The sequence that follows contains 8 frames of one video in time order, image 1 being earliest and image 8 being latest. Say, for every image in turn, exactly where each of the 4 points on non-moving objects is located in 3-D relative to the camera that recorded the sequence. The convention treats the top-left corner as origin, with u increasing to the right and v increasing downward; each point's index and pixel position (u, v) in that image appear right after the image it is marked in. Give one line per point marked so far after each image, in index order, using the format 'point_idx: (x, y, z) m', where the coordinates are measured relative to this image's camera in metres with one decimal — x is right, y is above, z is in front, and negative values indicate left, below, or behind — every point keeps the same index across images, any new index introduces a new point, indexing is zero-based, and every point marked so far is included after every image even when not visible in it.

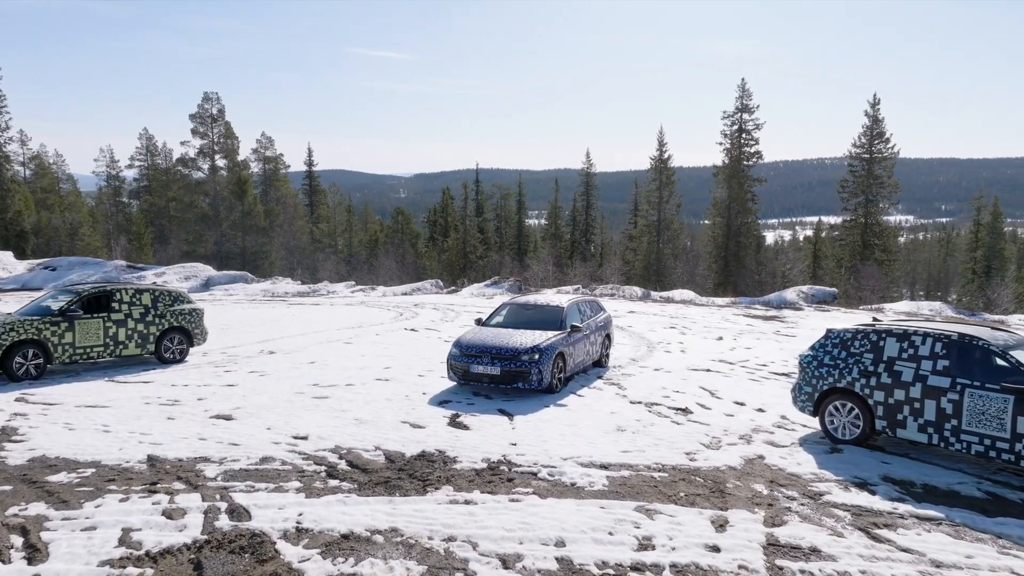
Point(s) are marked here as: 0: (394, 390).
0: (-1.7, -1.5, +10.7) m
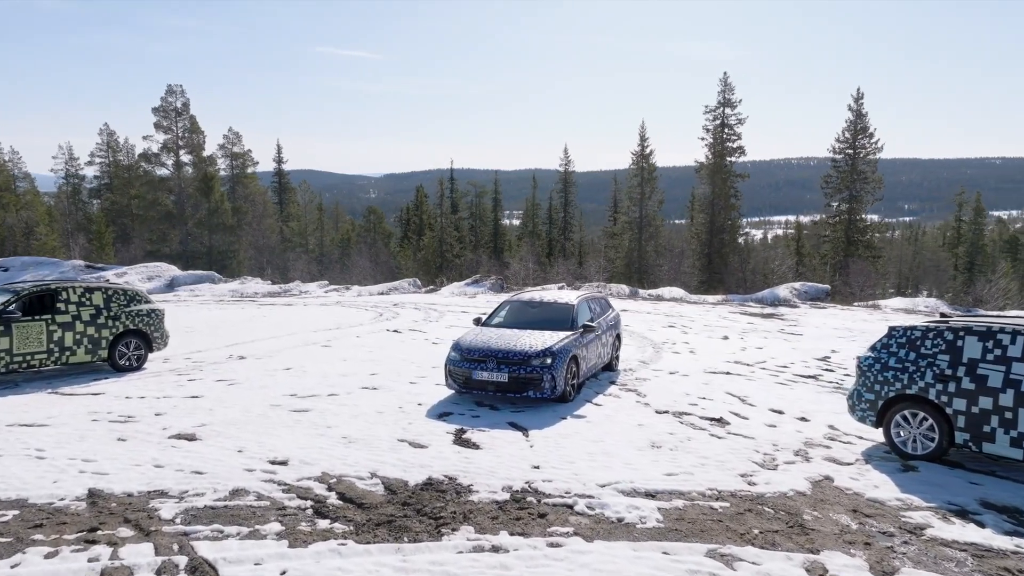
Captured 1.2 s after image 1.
0: (-1.6, -1.4, +9.3) m
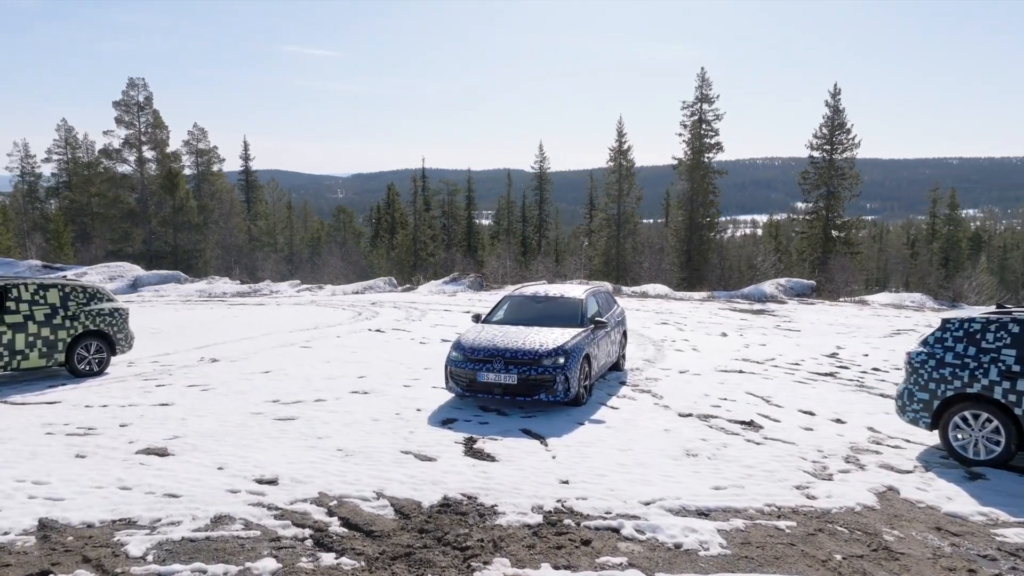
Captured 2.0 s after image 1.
0: (-1.5, -1.3, +8.4) m
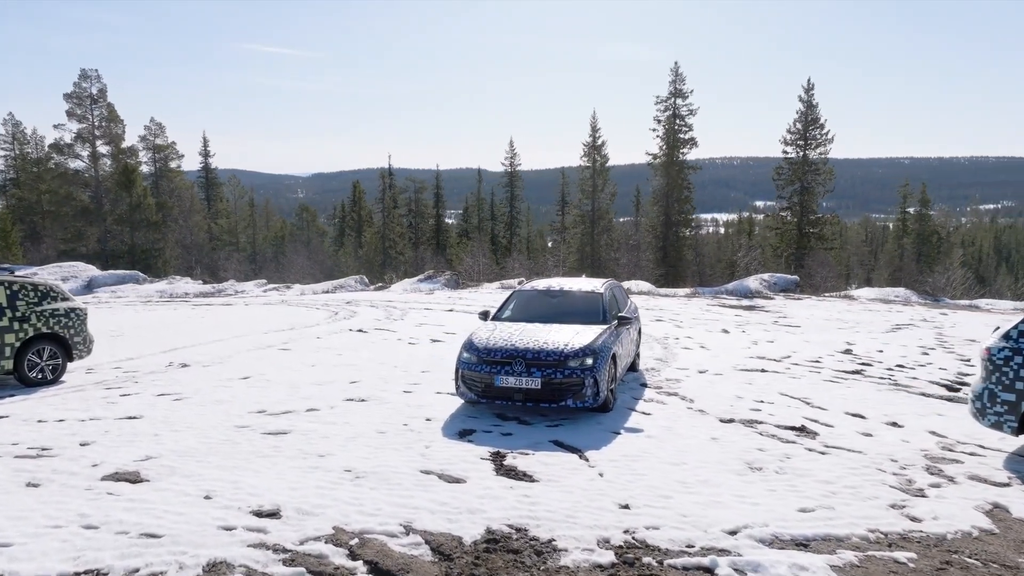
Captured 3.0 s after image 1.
0: (-1.3, -1.3, +7.4) m
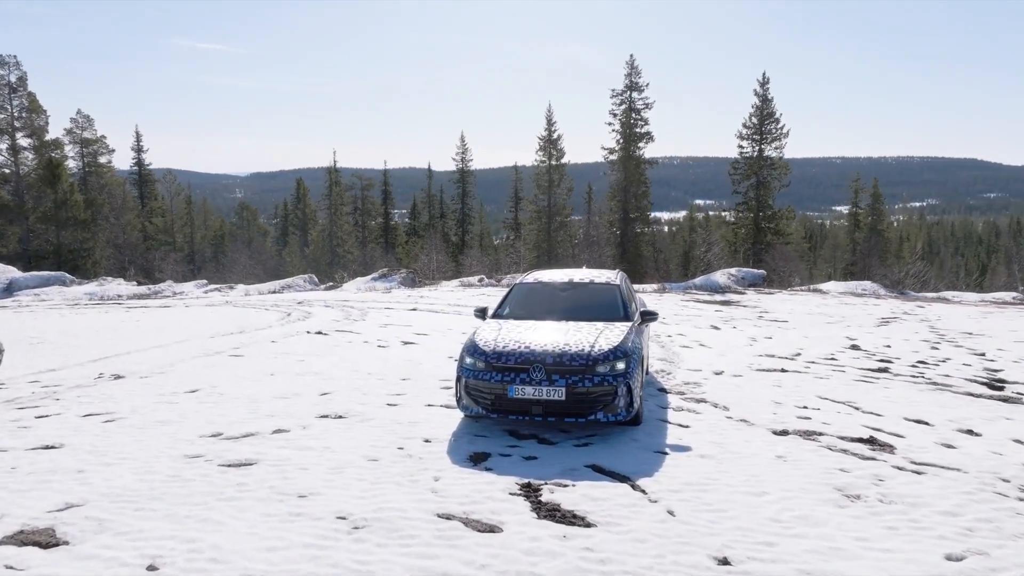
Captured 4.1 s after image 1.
0: (-1.1, -1.2, +6.0) m
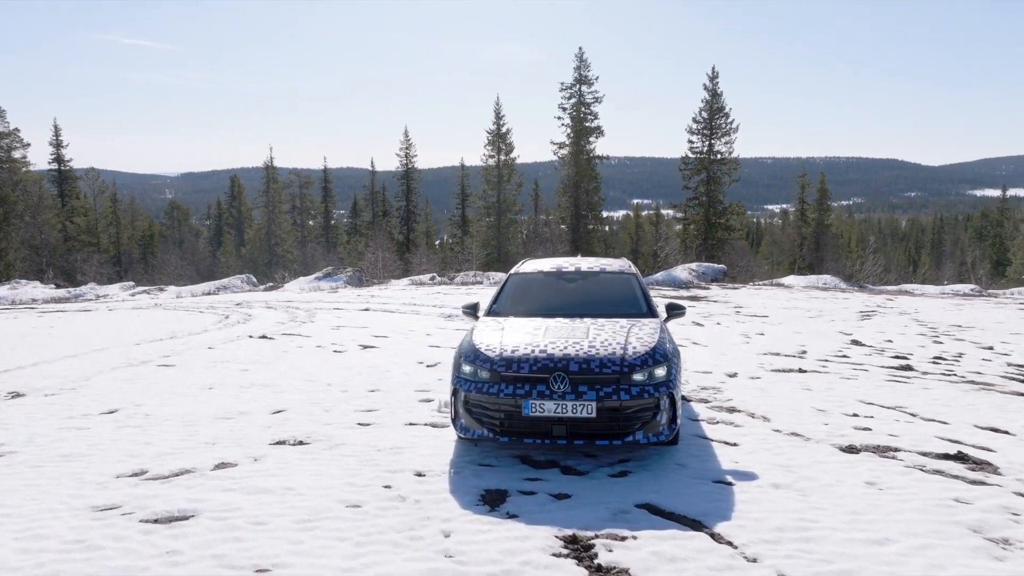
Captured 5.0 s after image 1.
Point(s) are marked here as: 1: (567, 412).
0: (-1.0, -1.1, +4.6) m
1: (+0.3, -0.8, +4.7) m
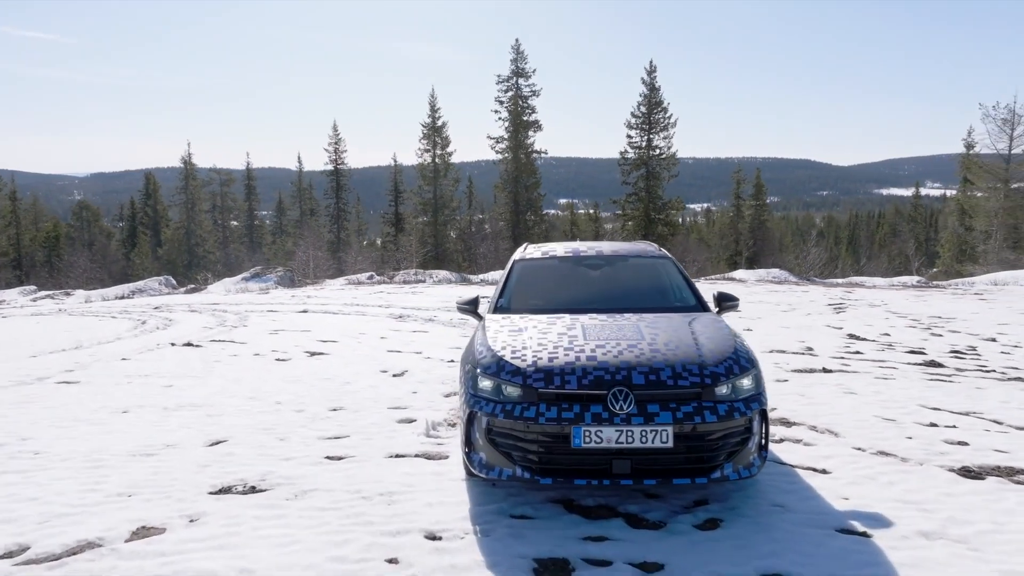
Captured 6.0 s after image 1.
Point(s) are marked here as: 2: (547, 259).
0: (-0.8, -1.1, +3.2) m
1: (+0.6, -0.7, +3.4) m
2: (+0.2, +0.2, +5.2) m
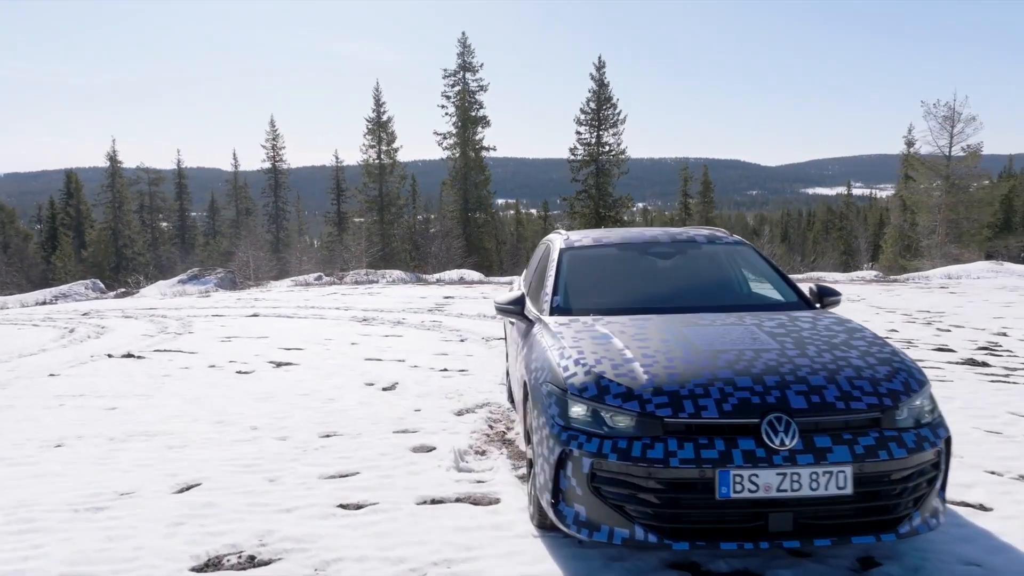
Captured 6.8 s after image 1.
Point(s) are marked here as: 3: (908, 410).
0: (-0.4, -1.1, +2.2) m
1: (+1.0, -0.7, +2.5) m
2: (+0.5, +0.2, +4.3) m
3: (+1.4, -0.4, +2.7) m
